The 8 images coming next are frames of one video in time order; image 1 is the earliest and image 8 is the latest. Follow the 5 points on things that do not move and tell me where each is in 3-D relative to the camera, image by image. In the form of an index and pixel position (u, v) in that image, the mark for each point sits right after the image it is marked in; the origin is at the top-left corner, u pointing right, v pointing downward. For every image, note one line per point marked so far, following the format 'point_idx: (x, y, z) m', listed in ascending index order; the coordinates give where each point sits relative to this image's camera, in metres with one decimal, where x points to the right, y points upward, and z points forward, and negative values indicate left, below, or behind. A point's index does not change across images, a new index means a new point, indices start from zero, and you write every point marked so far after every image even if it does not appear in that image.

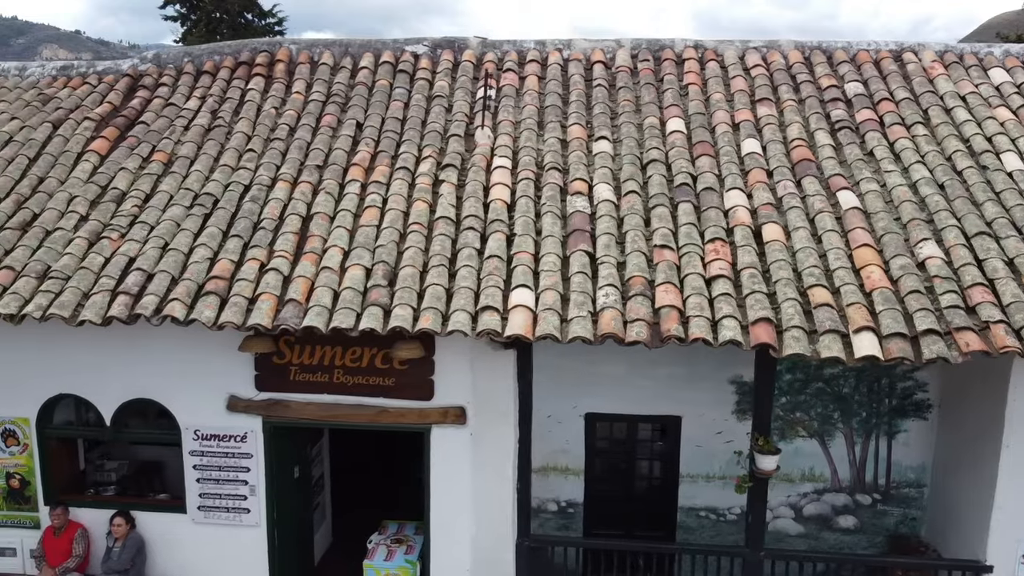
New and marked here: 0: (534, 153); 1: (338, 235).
0: (+0.2, +1.3, +6.7) m
1: (-1.4, +0.4, +5.9) m
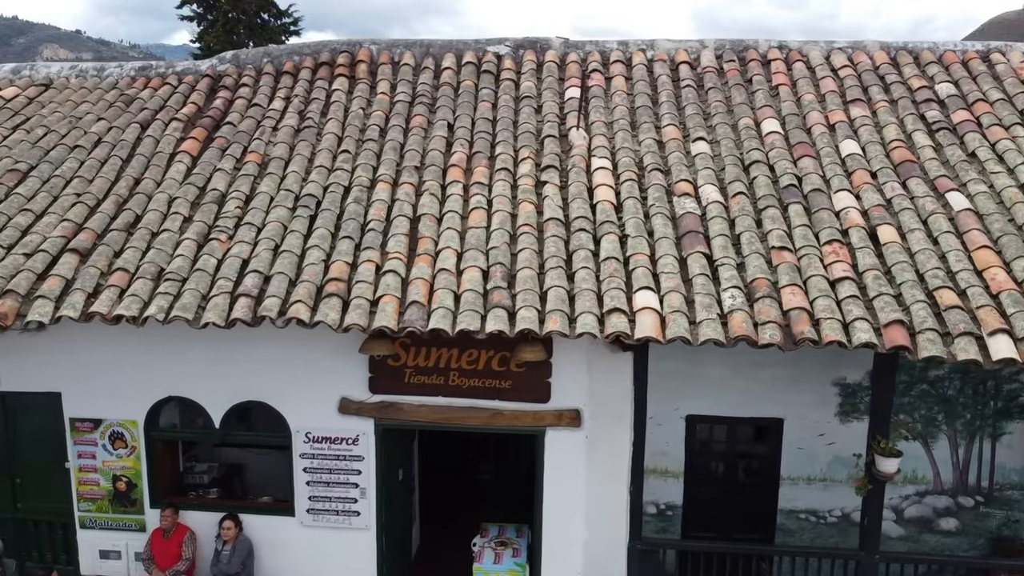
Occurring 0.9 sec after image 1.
0: (+1.1, +1.2, +6.7) m
1: (-0.5, +0.4, +5.9) m
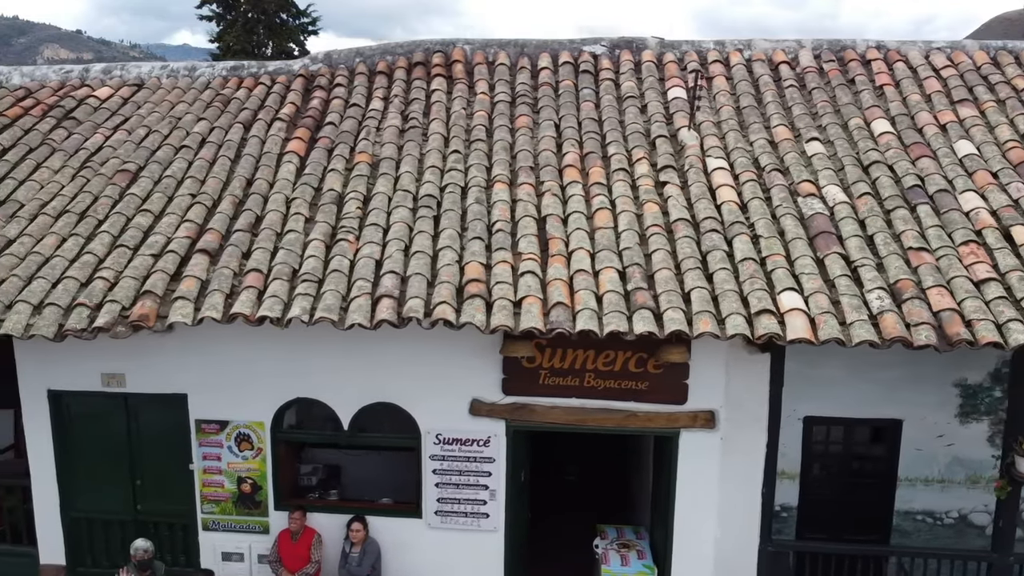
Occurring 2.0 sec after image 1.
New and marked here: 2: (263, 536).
0: (+2.2, +1.2, +6.7) m
1: (+0.5, +0.4, +5.8) m
2: (-2.1, -2.1, +6.1) m
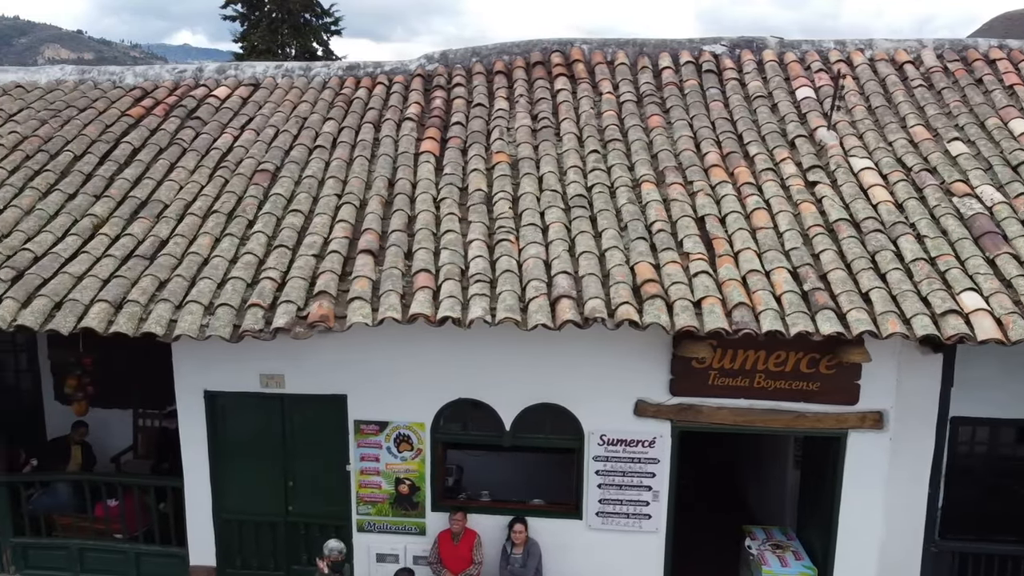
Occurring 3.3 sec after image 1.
0: (+3.5, +1.2, +6.6) m
1: (+1.9, +0.4, +5.8) m
2: (-0.8, -2.1, +6.1) m
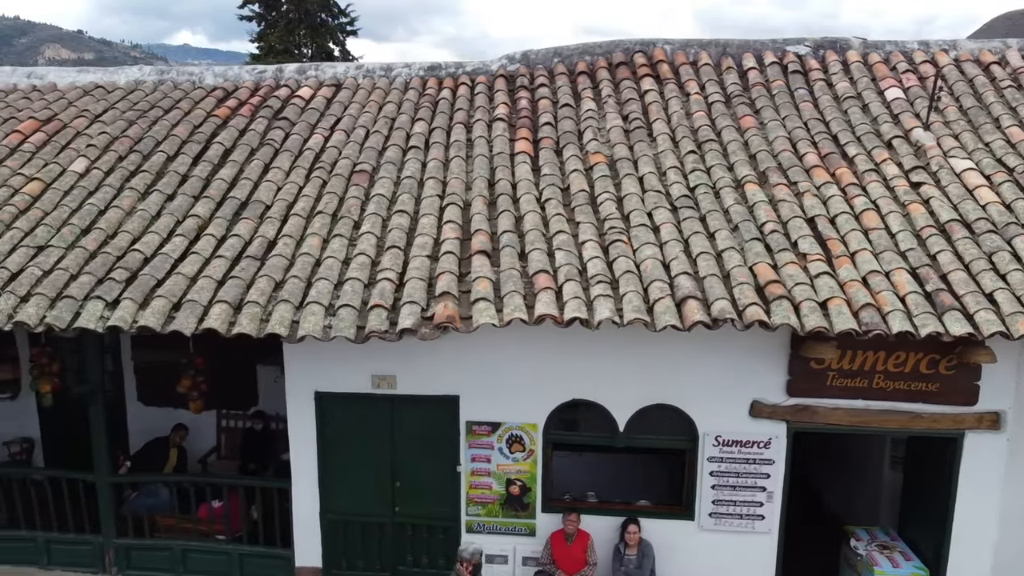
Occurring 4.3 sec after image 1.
0: (+4.4, +1.2, +6.6) m
1: (+2.8, +0.4, +5.8) m
2: (+0.1, -2.1, +6.1) m
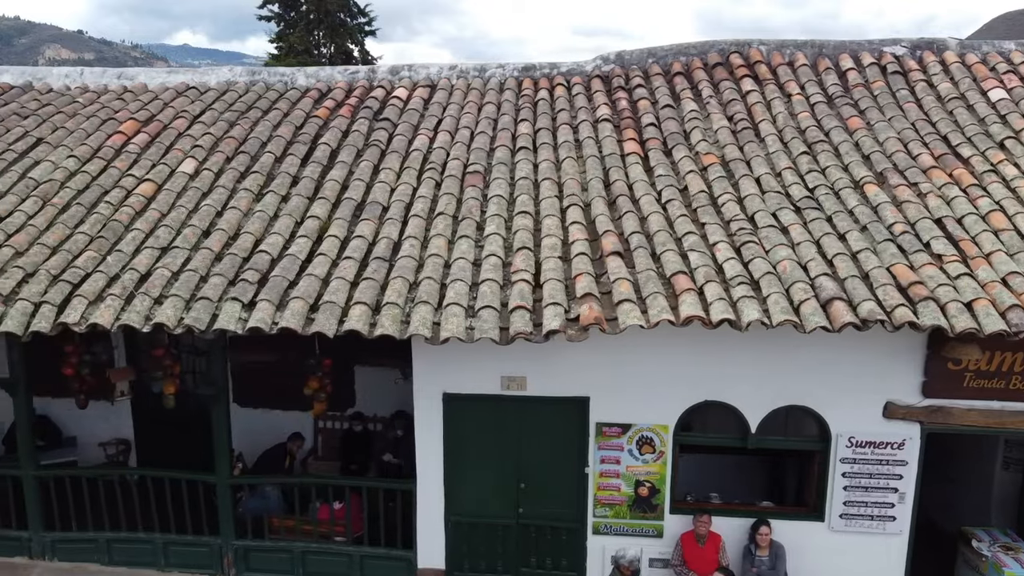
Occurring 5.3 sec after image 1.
0: (+5.4, +1.2, +6.6) m
1: (+3.8, +0.4, +5.8) m
2: (+1.2, -2.1, +6.1) m
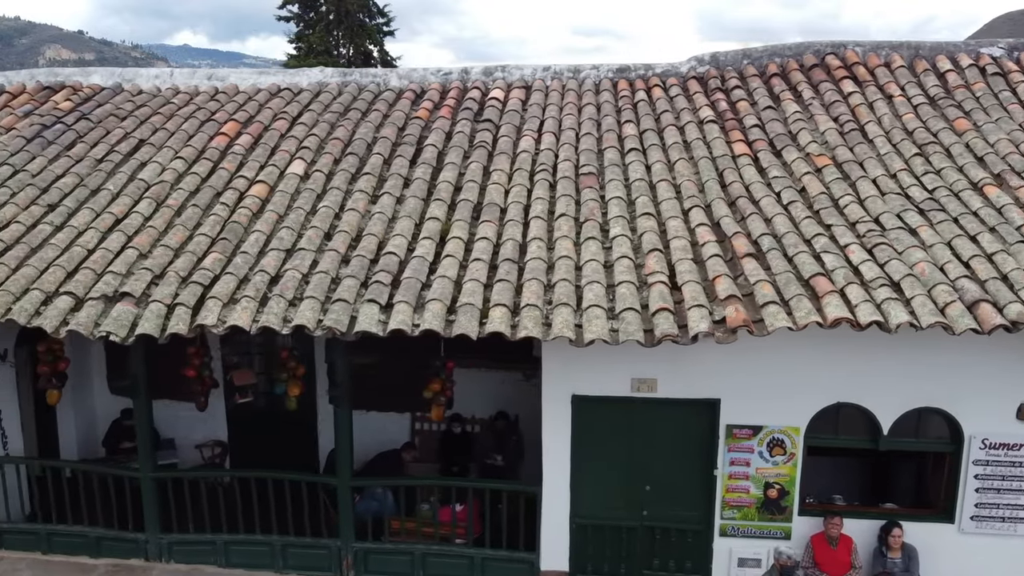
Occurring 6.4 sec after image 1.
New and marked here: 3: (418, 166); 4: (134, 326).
0: (+6.5, +1.2, +6.6) m
1: (+4.9, +0.4, +5.8) m
2: (+2.3, -2.1, +6.1) m
3: (-0.9, +1.2, +7.0) m
4: (-2.9, -0.3, +5.5) m
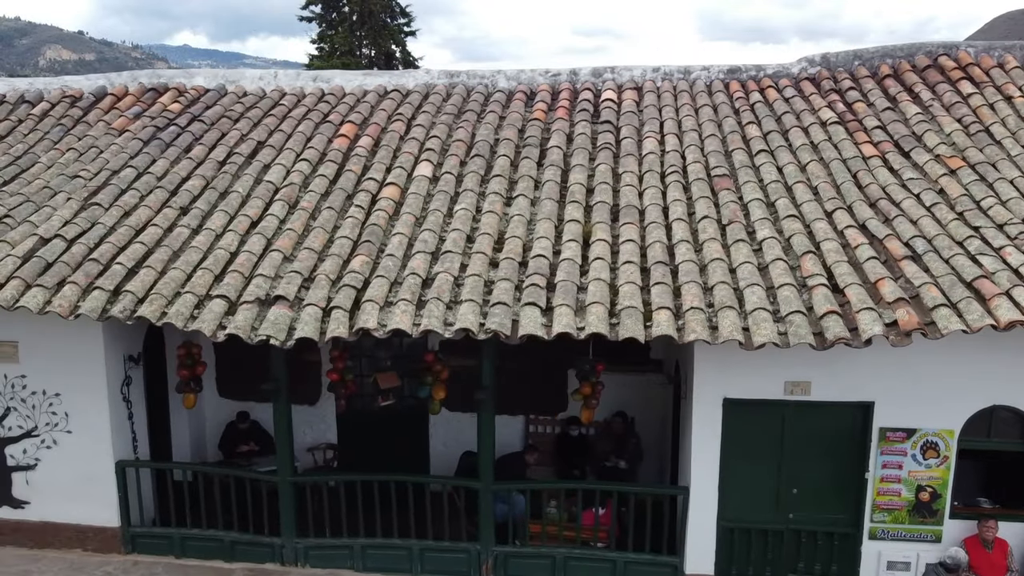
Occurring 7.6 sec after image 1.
0: (+7.7, +1.2, +6.6) m
1: (+6.1, +0.4, +5.8) m
2: (+3.5, -2.1, +6.0) m
3: (+0.3, +1.1, +7.0) m
4: (-1.7, -0.3, +5.5) m
